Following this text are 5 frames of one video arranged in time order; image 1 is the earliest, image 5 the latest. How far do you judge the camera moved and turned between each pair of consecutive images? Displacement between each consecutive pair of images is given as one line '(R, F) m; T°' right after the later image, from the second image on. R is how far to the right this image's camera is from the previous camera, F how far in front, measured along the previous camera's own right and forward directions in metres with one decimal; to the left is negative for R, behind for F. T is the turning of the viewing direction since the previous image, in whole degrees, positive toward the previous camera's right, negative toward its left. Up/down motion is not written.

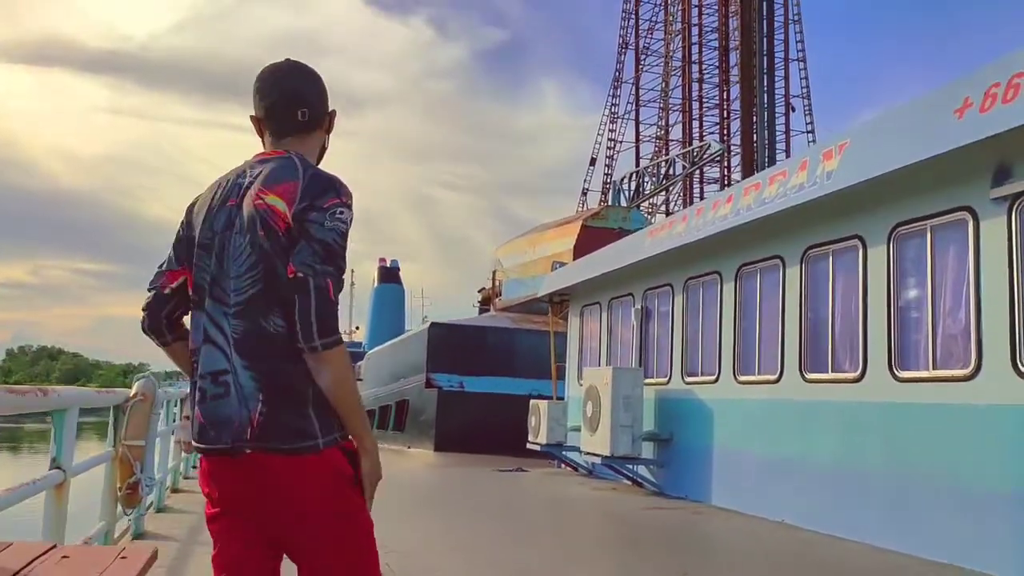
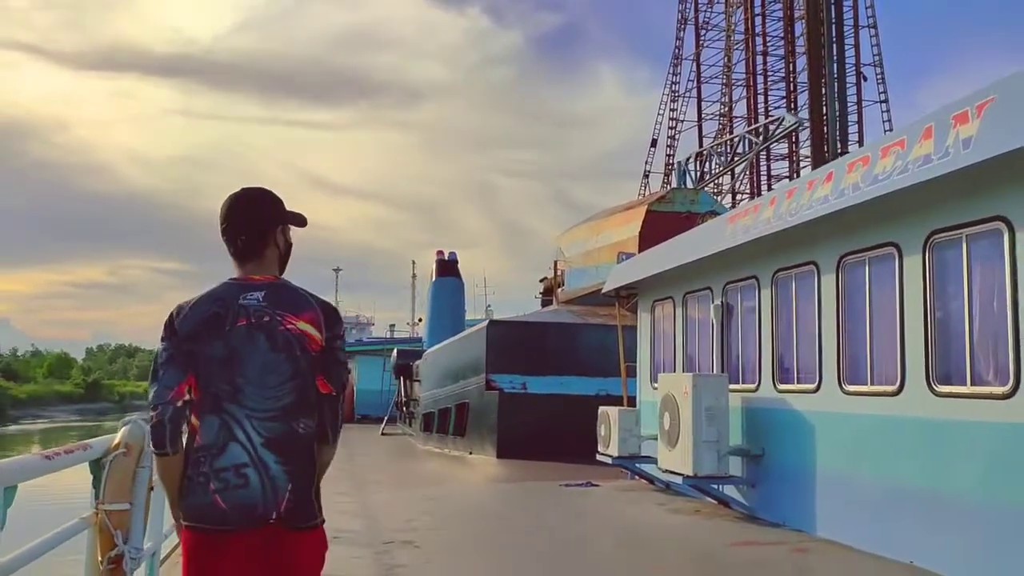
(0.0, +1.0) m; -4°
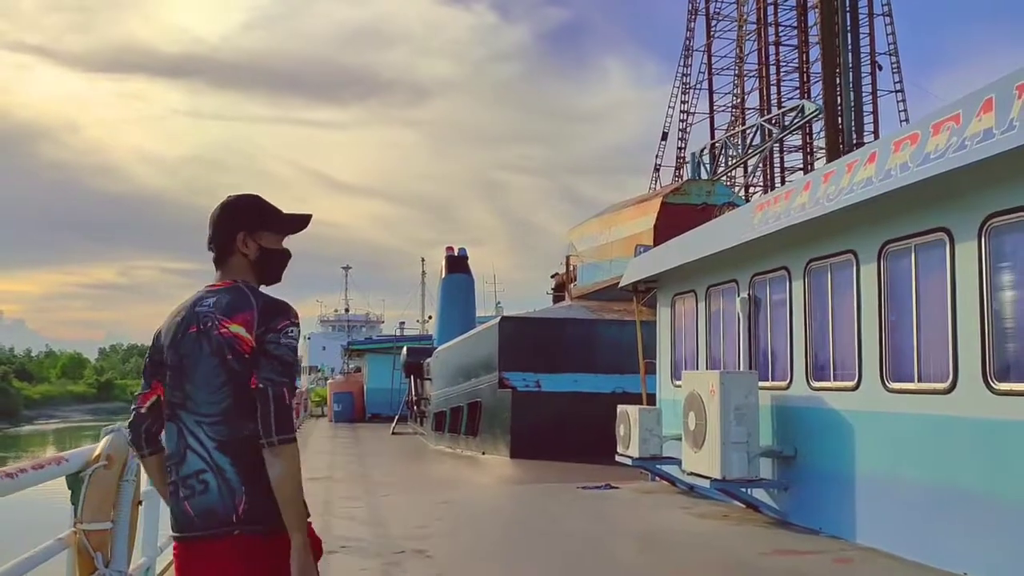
(0.0, +0.4) m; -1°
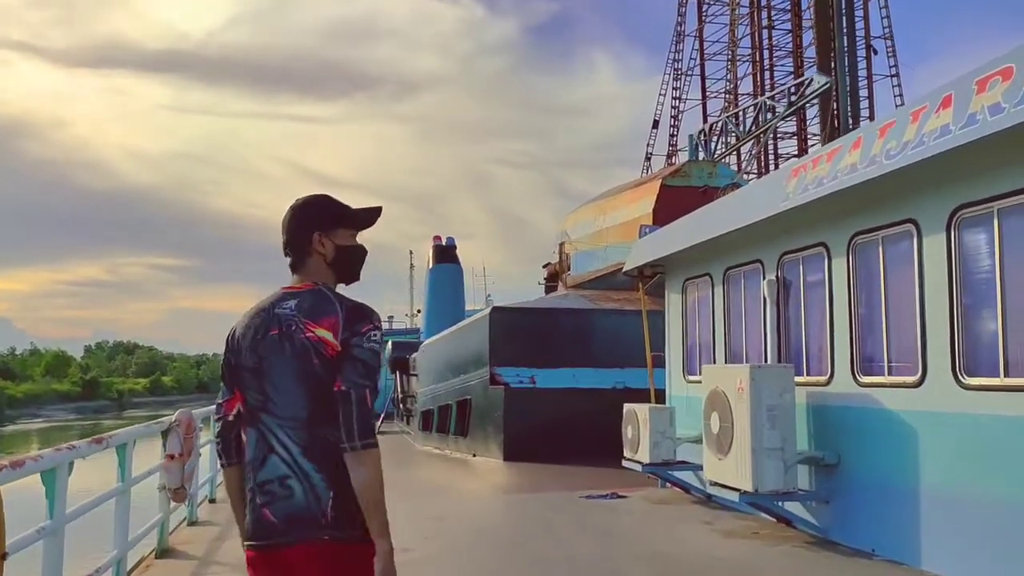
(0.0, +1.0) m; +1°
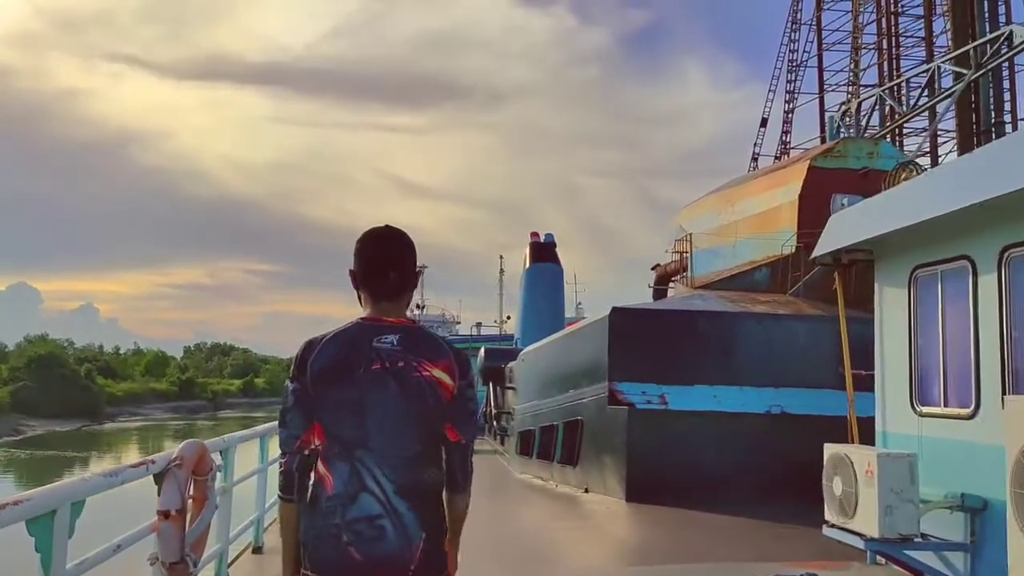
(-0.4, +2.4) m; -5°
